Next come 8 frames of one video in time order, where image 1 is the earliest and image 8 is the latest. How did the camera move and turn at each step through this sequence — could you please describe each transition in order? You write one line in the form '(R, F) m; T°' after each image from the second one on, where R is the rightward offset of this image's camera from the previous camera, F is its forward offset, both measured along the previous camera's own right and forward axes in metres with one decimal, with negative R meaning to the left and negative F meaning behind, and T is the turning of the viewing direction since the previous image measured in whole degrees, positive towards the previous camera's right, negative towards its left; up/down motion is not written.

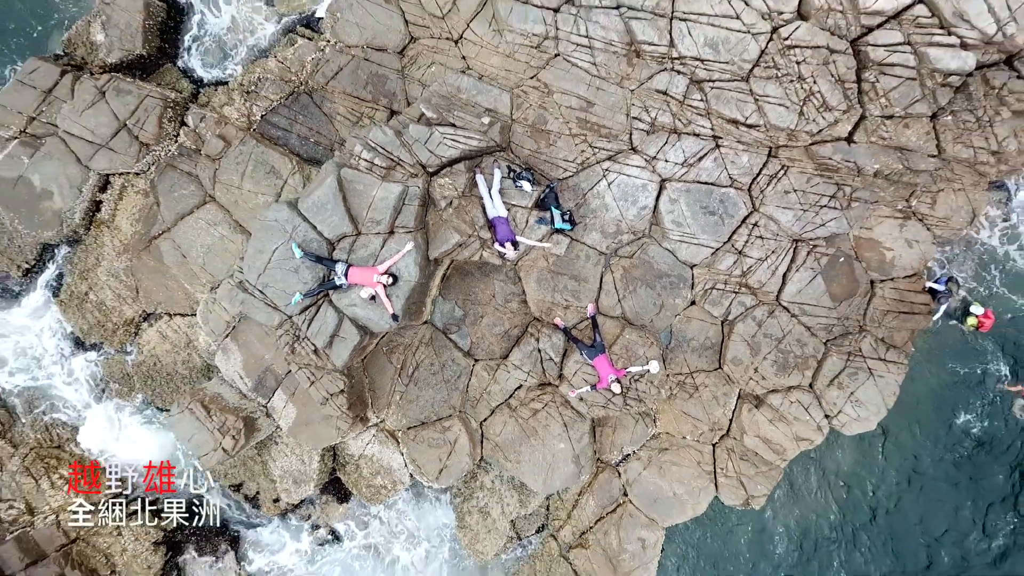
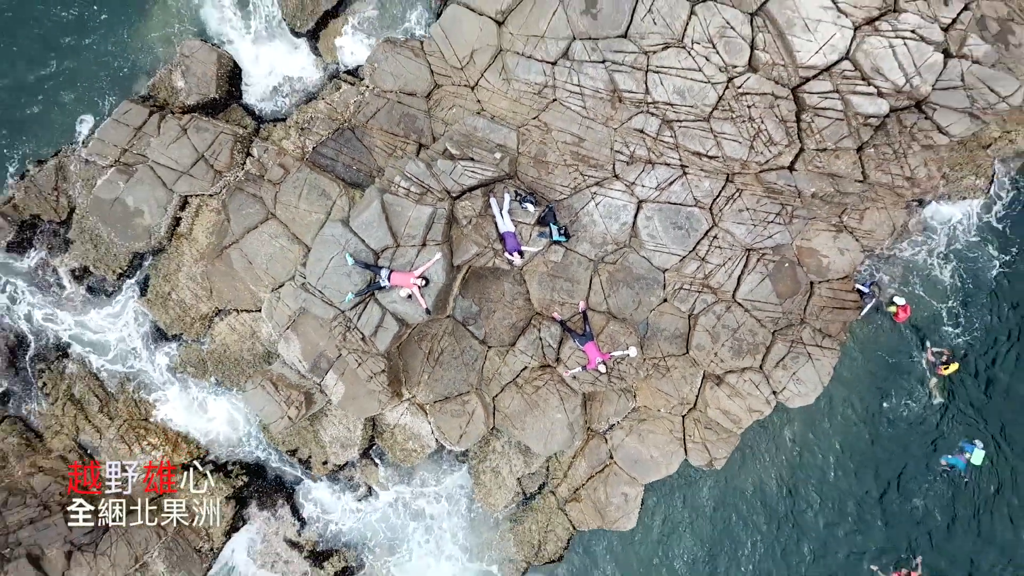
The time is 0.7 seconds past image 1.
(-0.1, -3.2) m; 0°
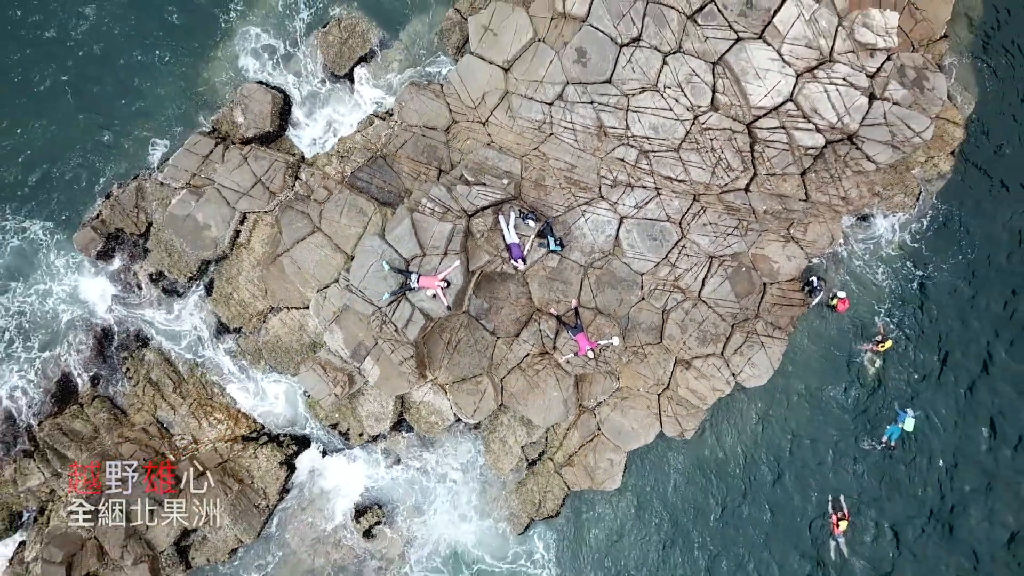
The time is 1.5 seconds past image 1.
(-0.1, -3.6) m; 0°
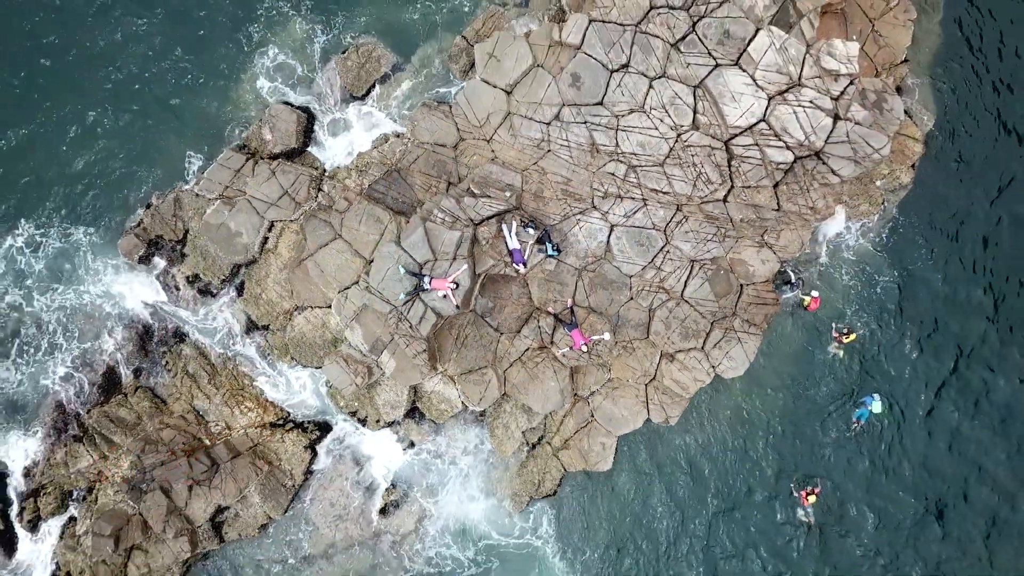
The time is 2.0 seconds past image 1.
(0.0, -2.3) m; 0°
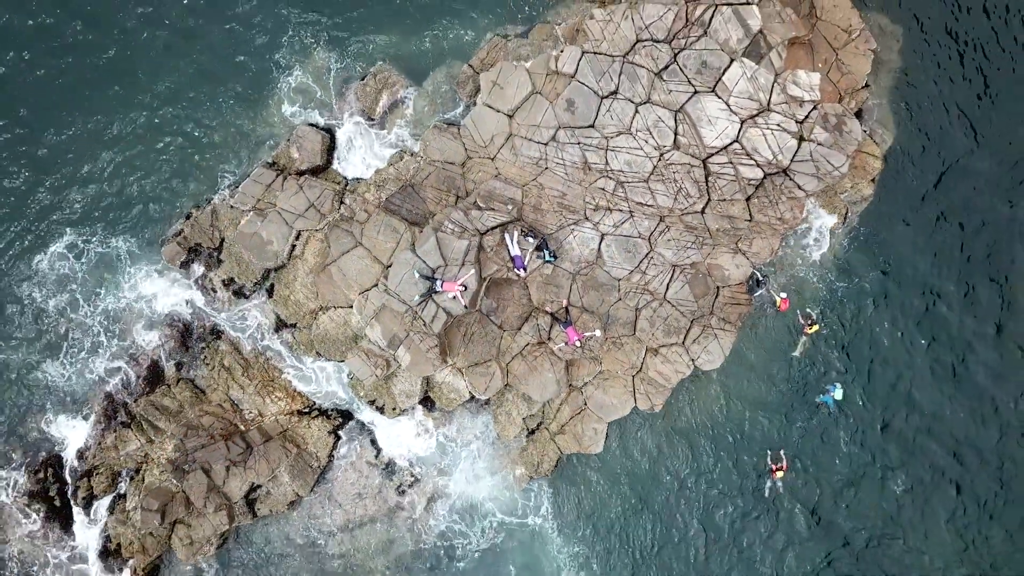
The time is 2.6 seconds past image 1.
(0.0, -2.8) m; 0°
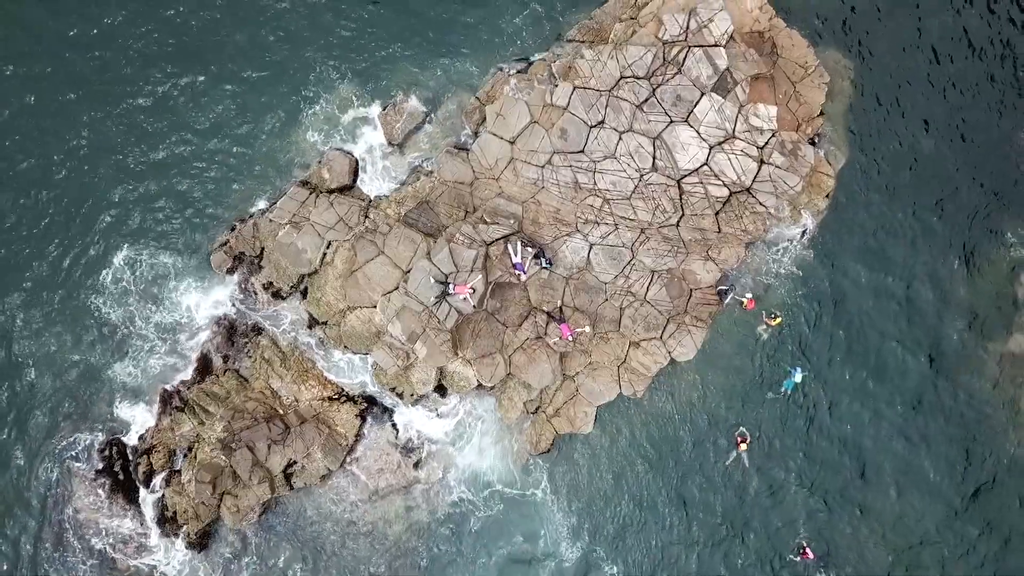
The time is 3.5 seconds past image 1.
(0.0, -4.2) m; 0°
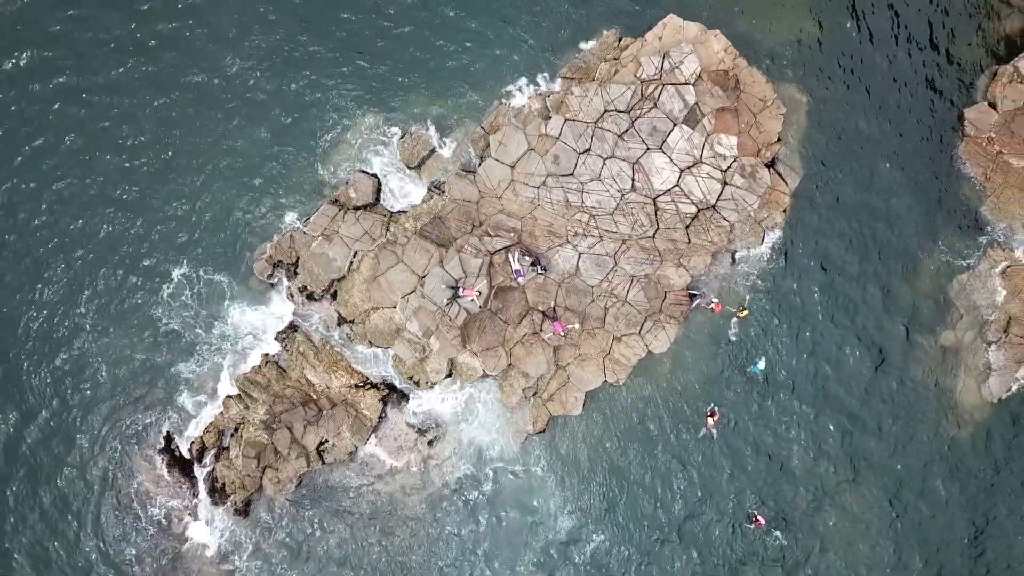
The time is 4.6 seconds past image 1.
(0.0, -5.1) m; 0°
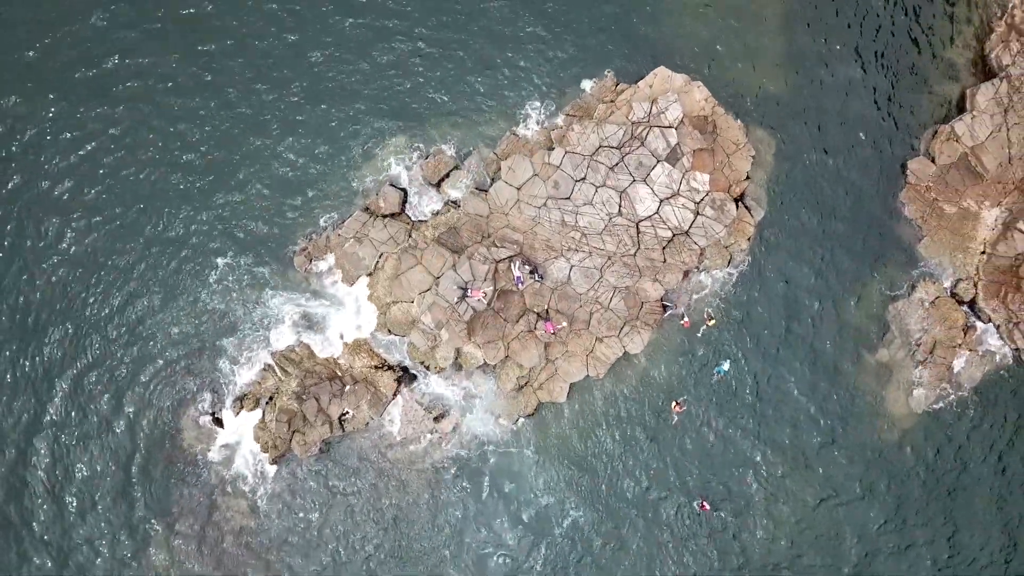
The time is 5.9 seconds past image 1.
(0.0, -6.3) m; 0°
